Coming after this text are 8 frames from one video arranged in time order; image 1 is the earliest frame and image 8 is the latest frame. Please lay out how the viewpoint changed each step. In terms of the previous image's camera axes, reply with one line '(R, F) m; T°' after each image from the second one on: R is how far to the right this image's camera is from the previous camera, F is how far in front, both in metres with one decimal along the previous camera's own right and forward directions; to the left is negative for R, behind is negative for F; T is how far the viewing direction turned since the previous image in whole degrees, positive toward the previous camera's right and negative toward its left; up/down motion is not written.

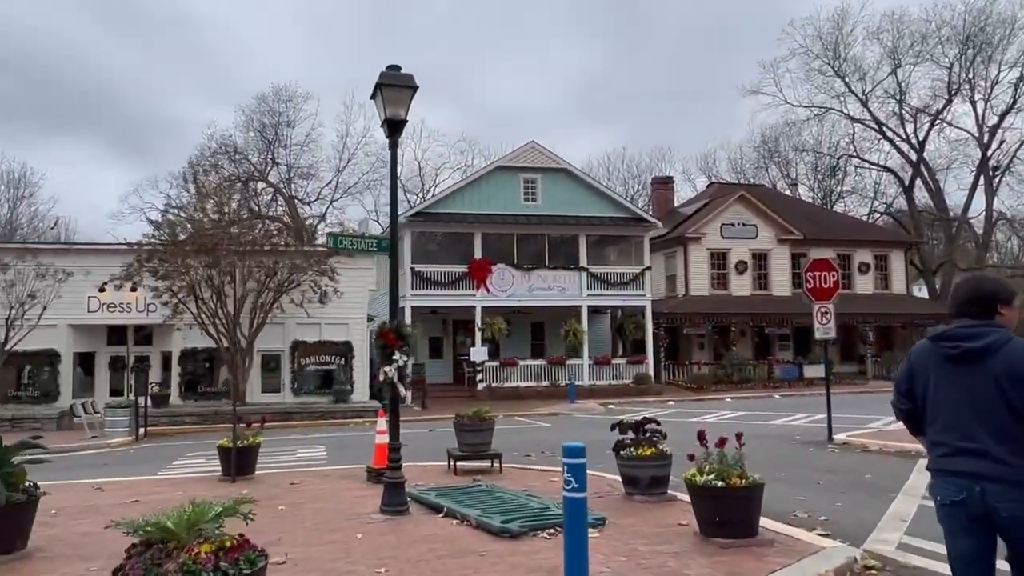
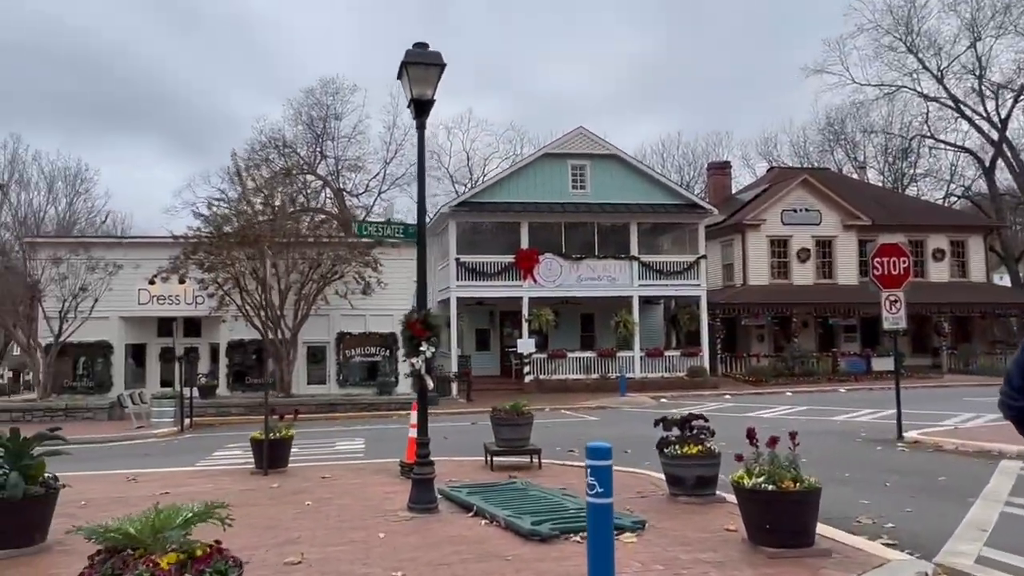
(+0.3, +0.6) m; -5°
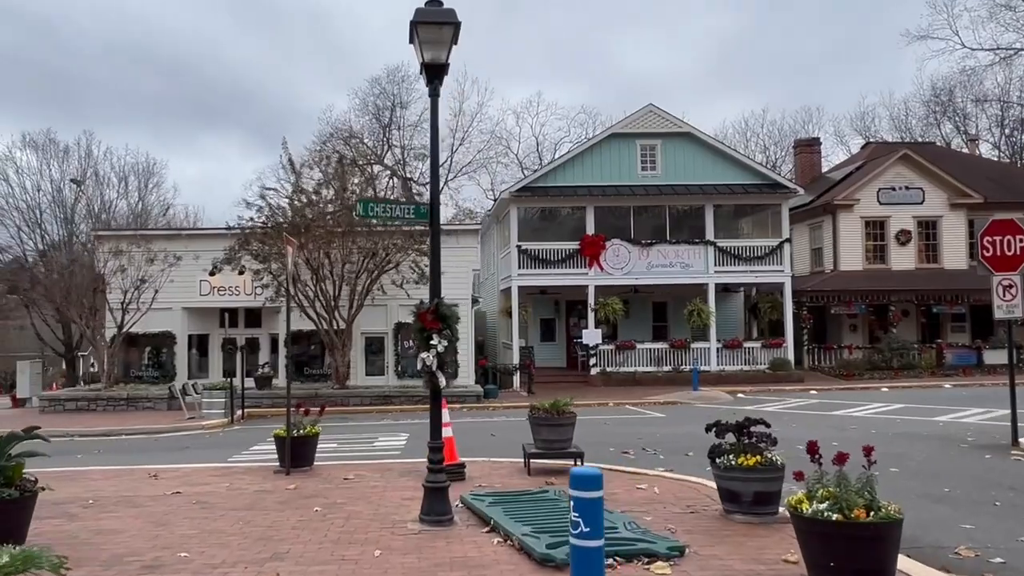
(+0.6, +1.1) m; -7°
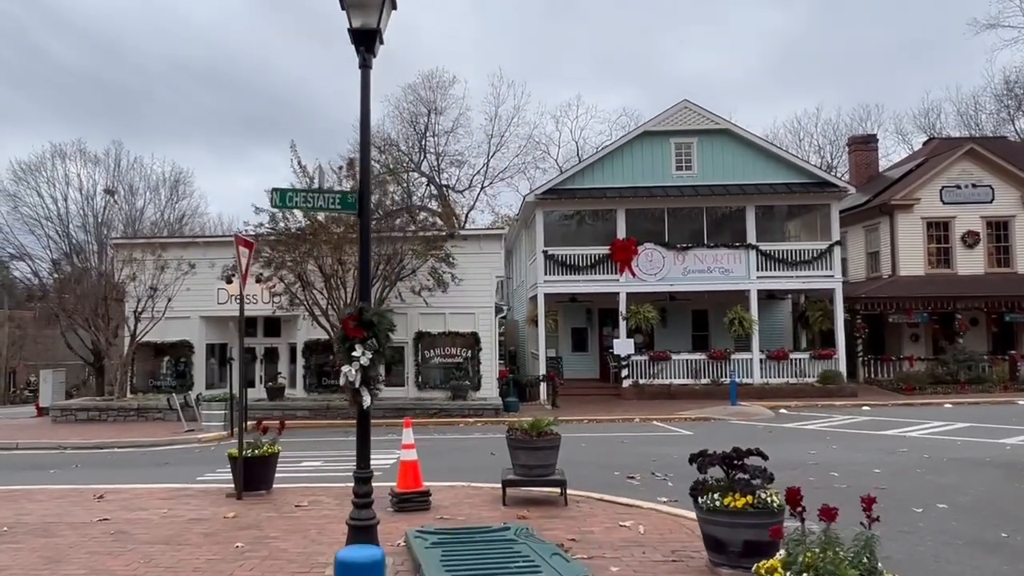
(+1.0, +1.2) m; -5°
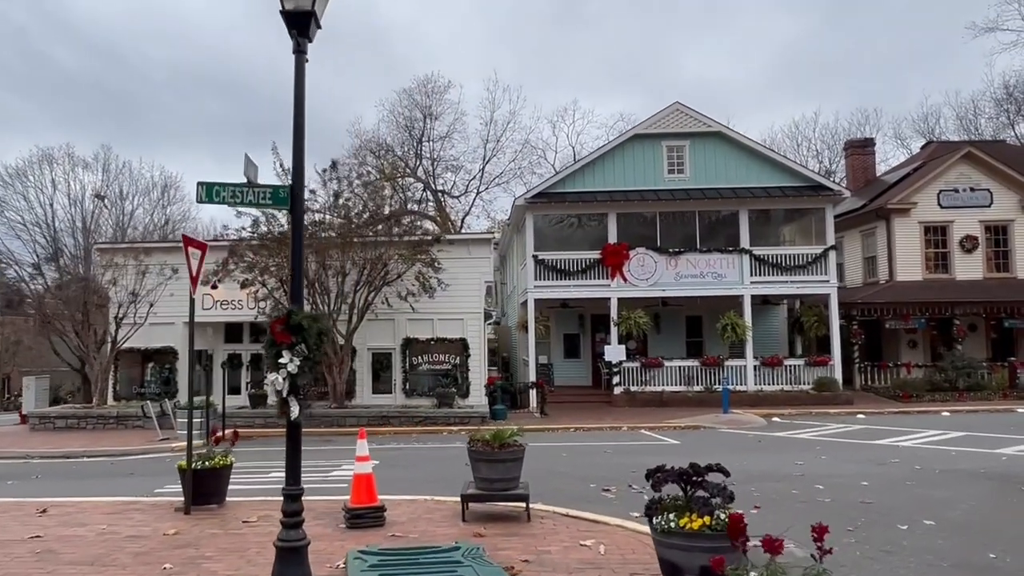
(+0.4, +0.3) m; 0°
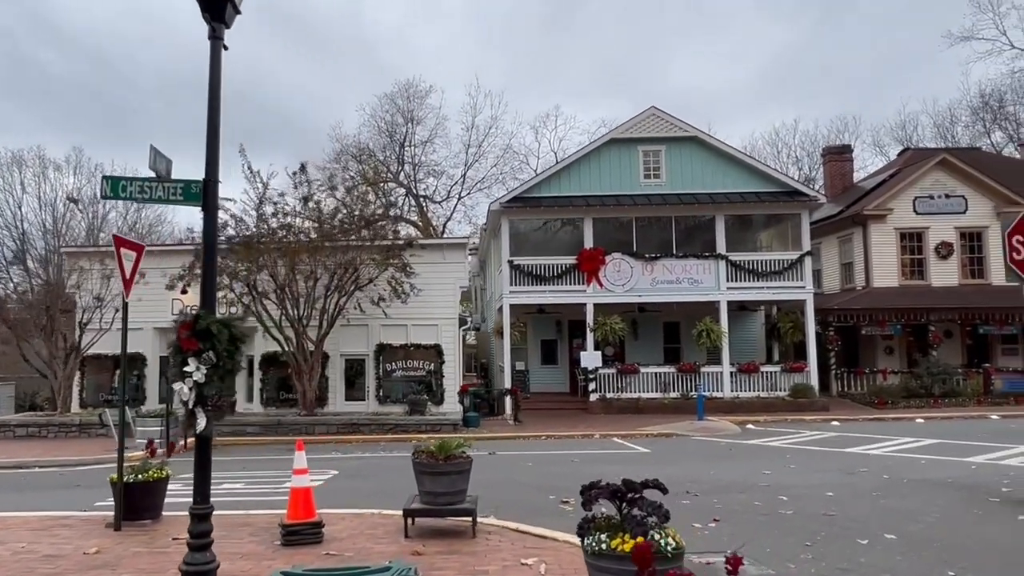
(+0.4, +0.2) m; +1°
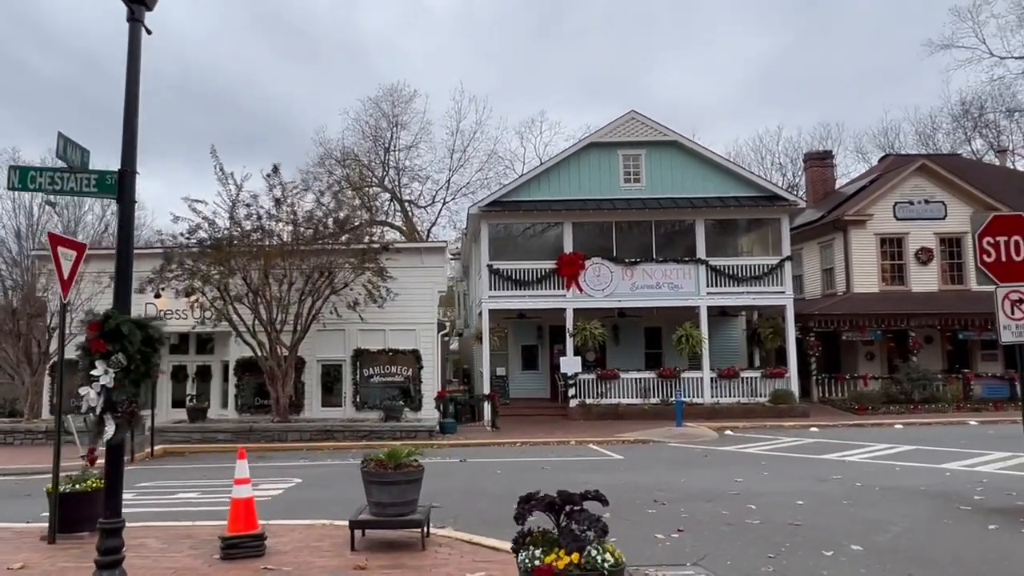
(+0.4, +0.2) m; +1°
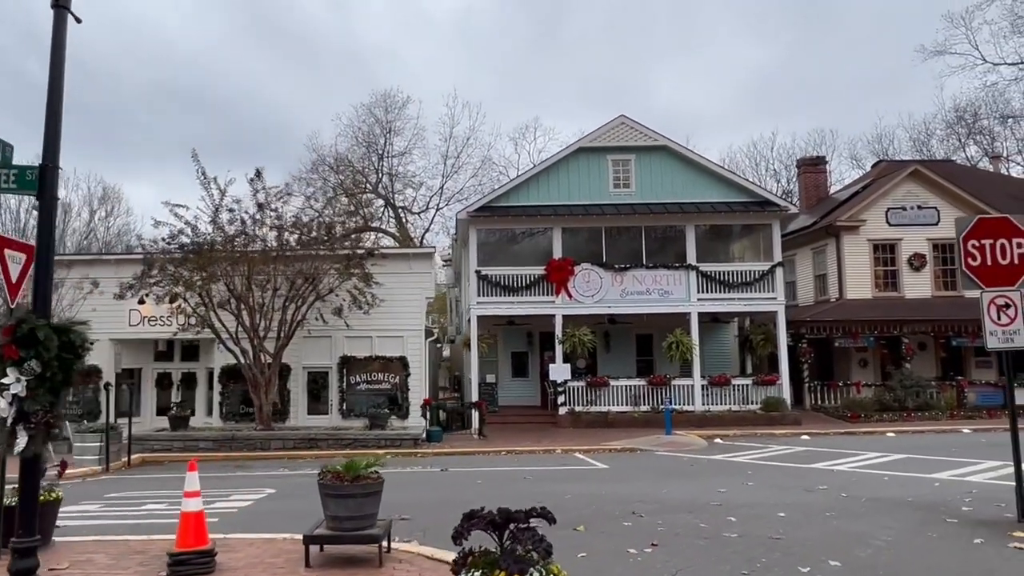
(+0.3, +0.2) m; 0°
